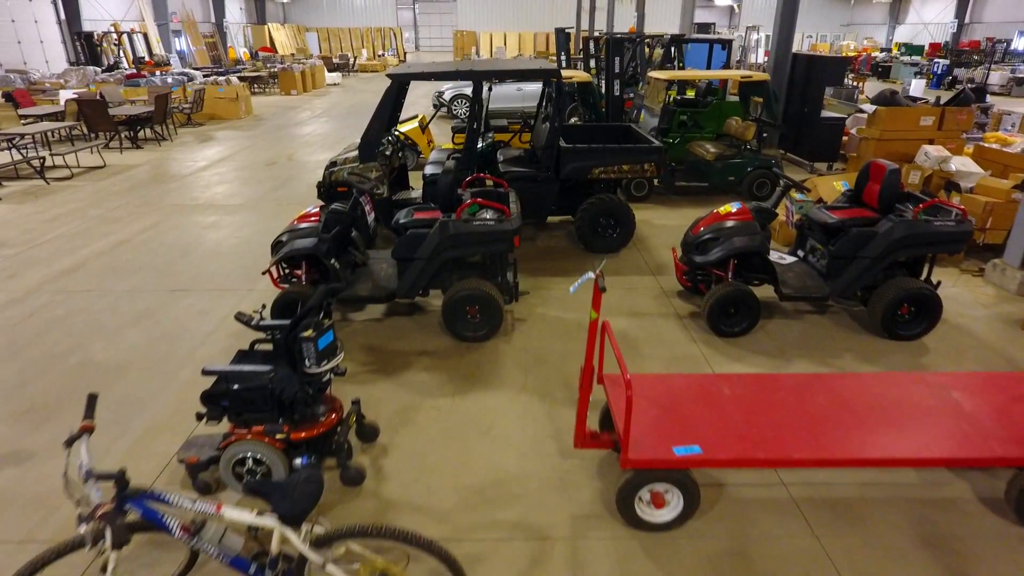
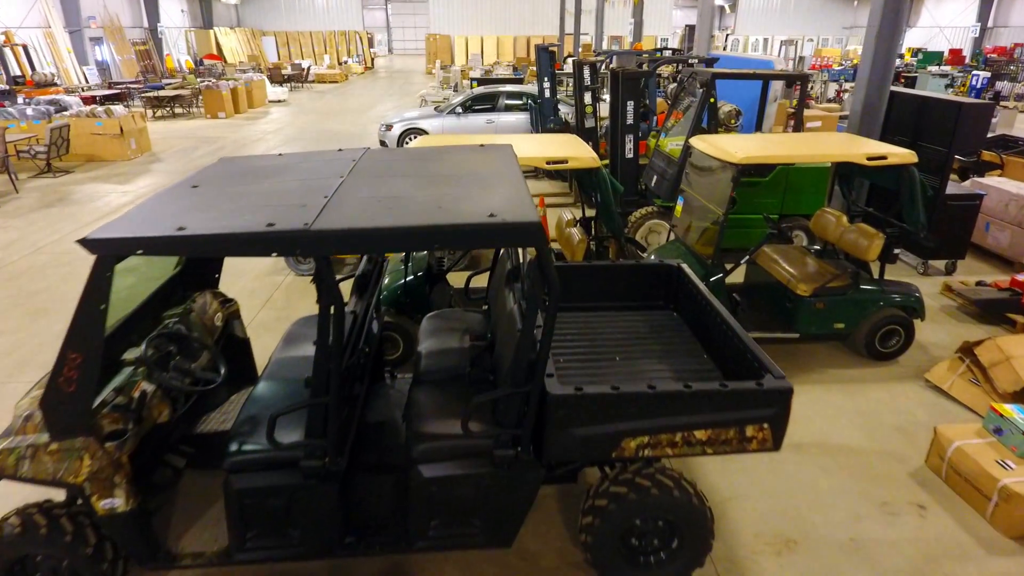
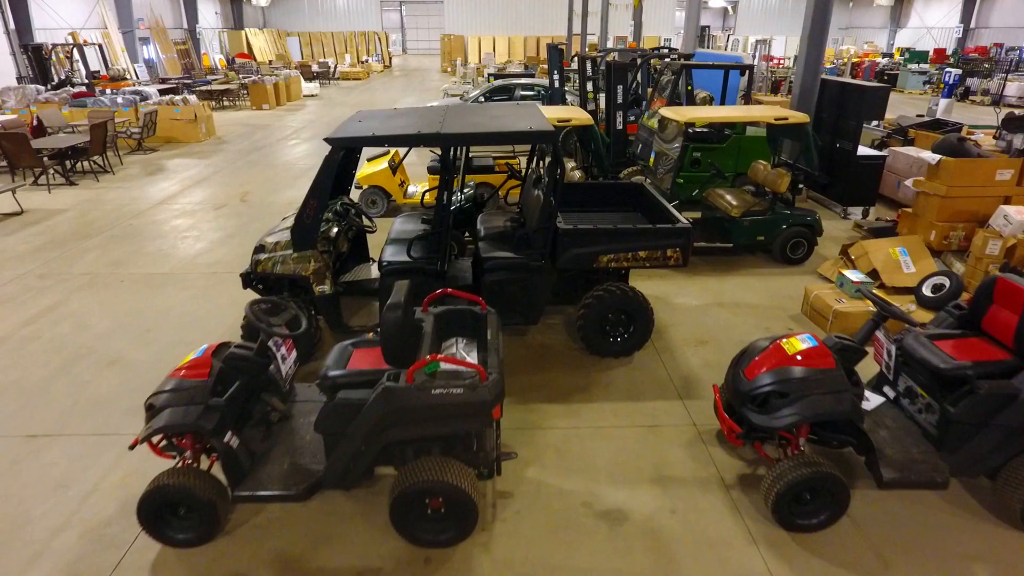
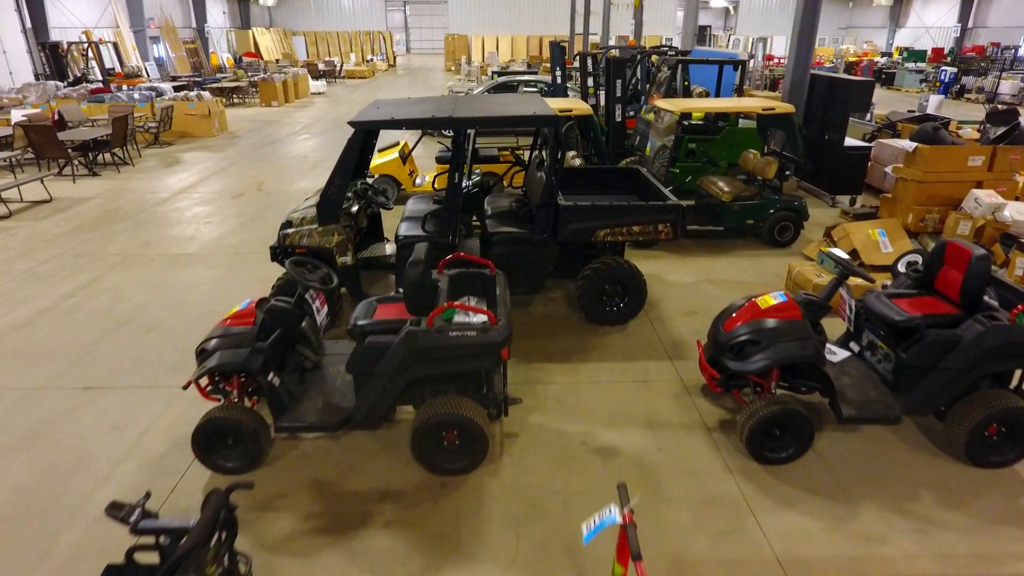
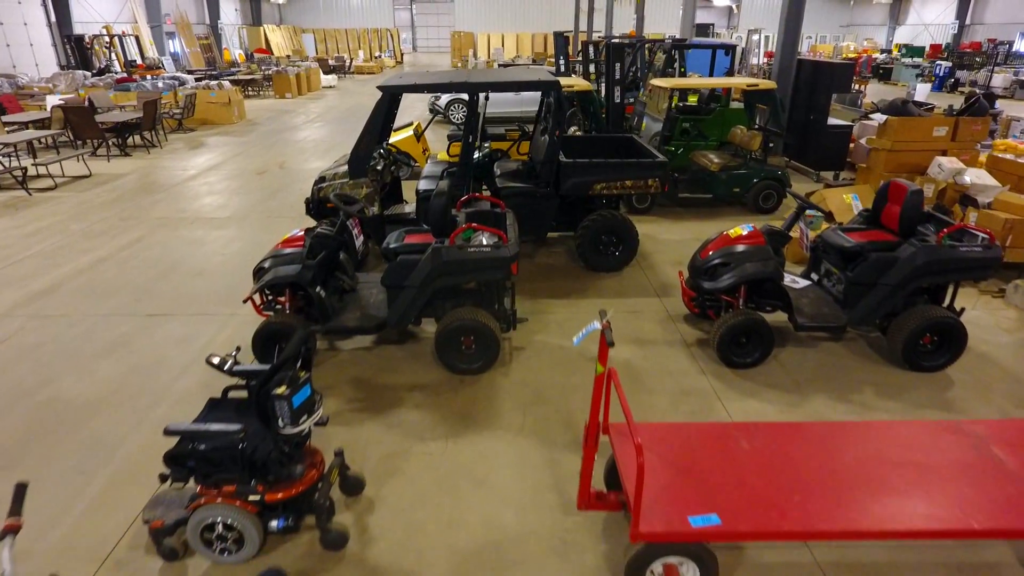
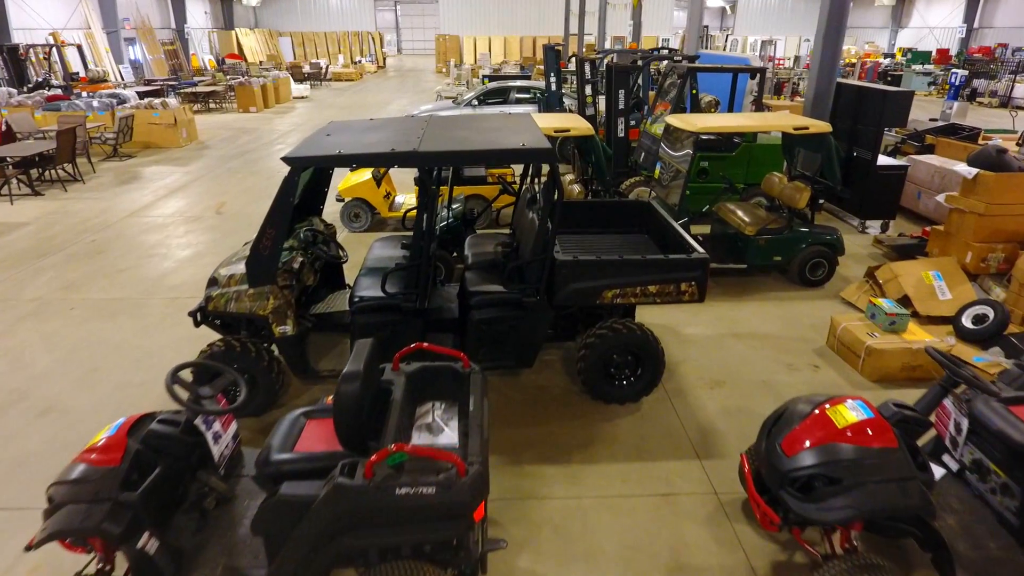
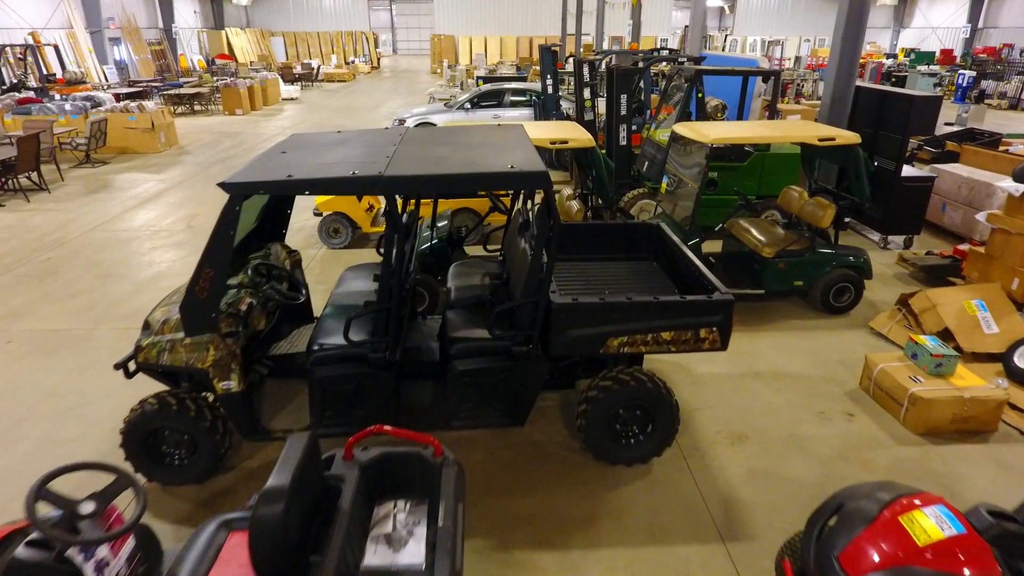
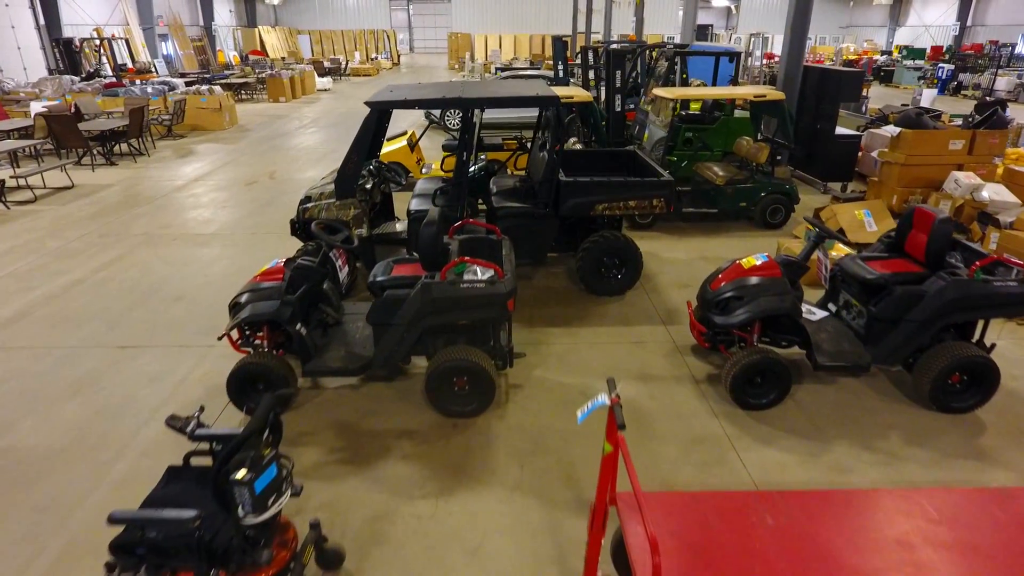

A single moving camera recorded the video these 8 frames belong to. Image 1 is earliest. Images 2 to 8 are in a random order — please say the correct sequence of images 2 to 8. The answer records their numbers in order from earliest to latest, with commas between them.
5, 8, 4, 3, 6, 7, 2
